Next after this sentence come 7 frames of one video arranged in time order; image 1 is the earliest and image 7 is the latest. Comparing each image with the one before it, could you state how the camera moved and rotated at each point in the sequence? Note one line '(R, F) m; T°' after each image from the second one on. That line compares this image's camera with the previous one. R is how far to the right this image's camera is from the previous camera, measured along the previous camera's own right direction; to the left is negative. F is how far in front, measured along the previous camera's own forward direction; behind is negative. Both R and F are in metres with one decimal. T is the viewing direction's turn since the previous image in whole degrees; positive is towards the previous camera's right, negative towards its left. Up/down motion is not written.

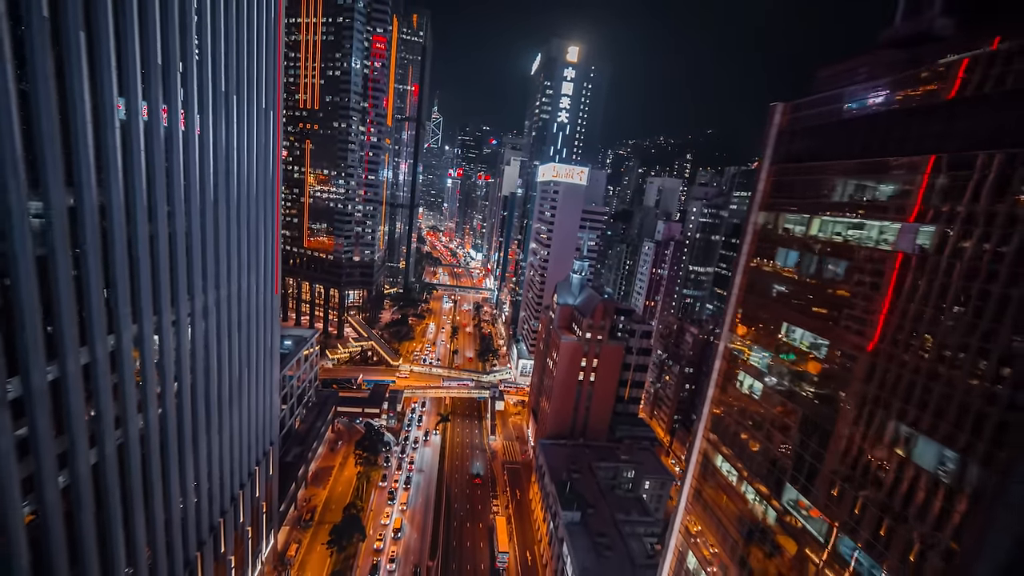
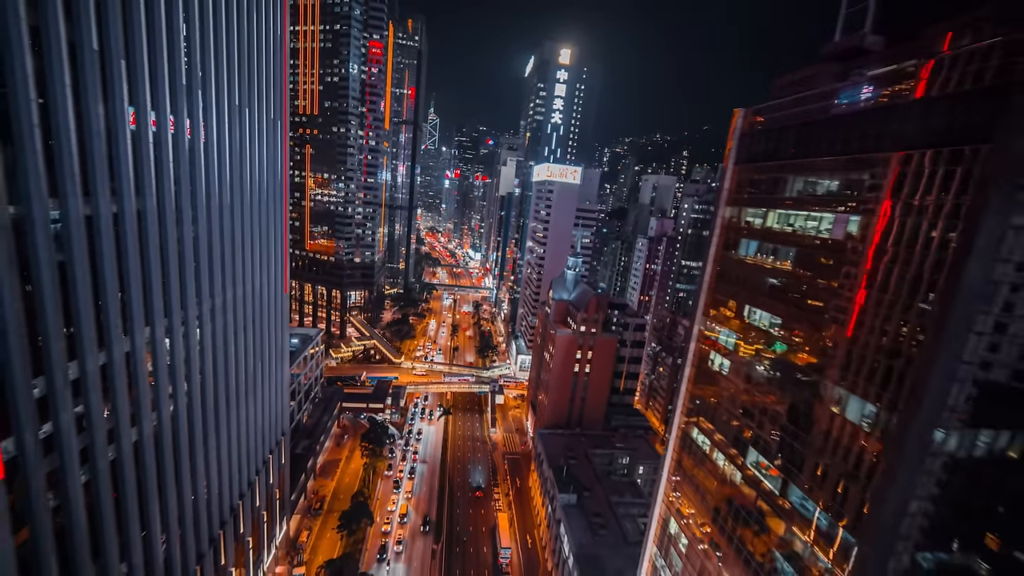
(+0.4, -2.5) m; 0°
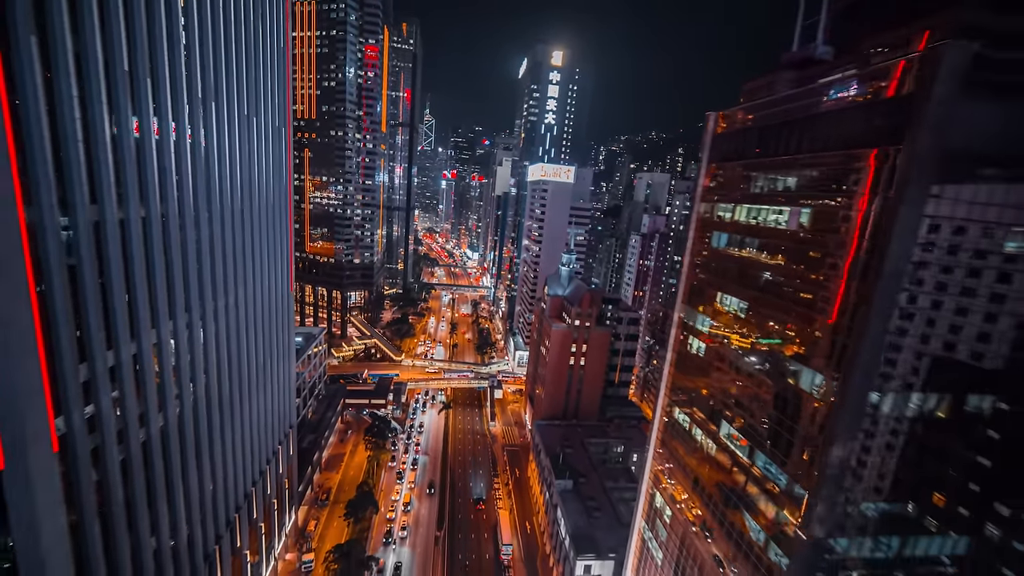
(+0.4, -2.1) m; 0°
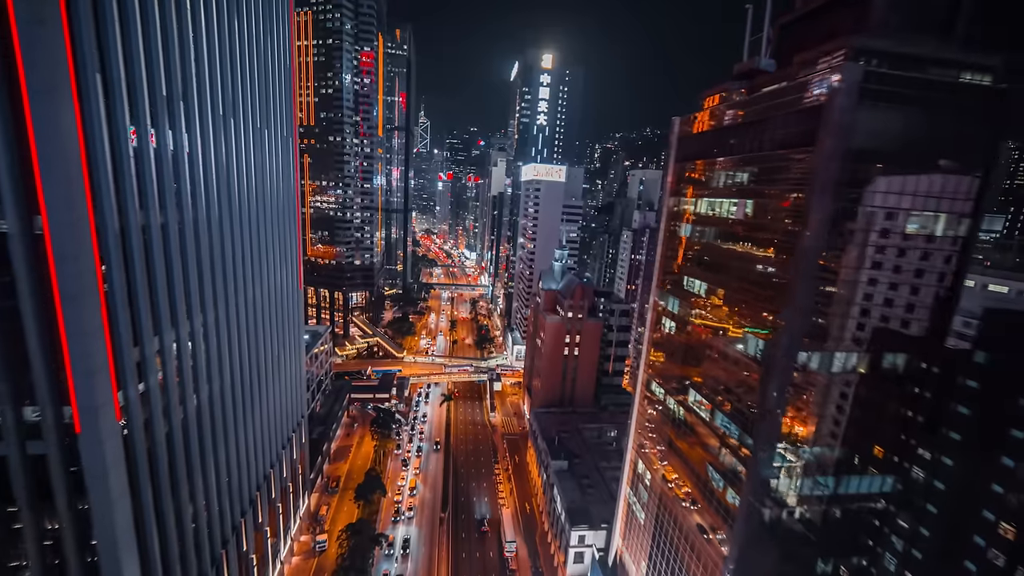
(+0.6, -3.2) m; 0°
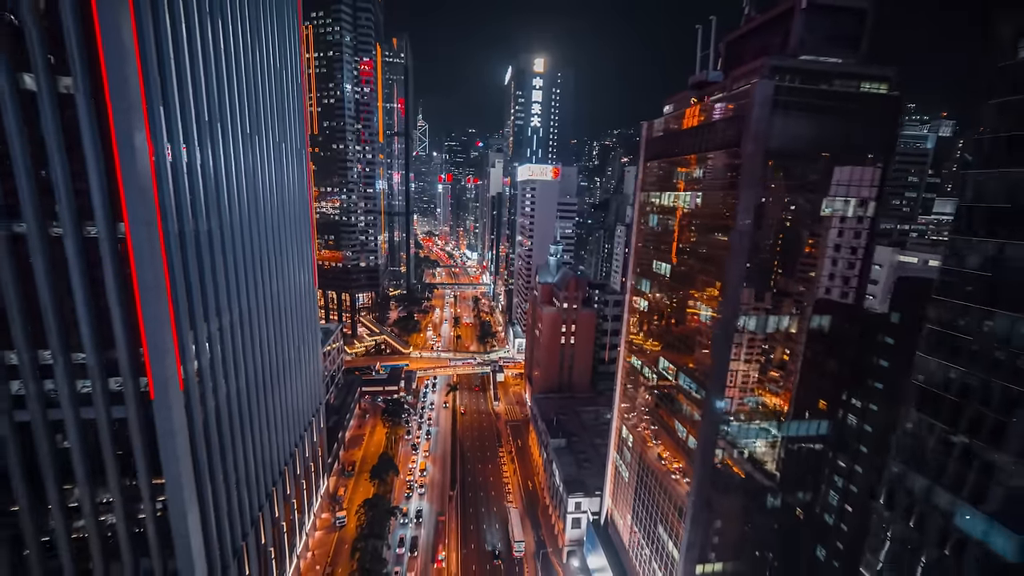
(+0.8, -4.3) m; 0°
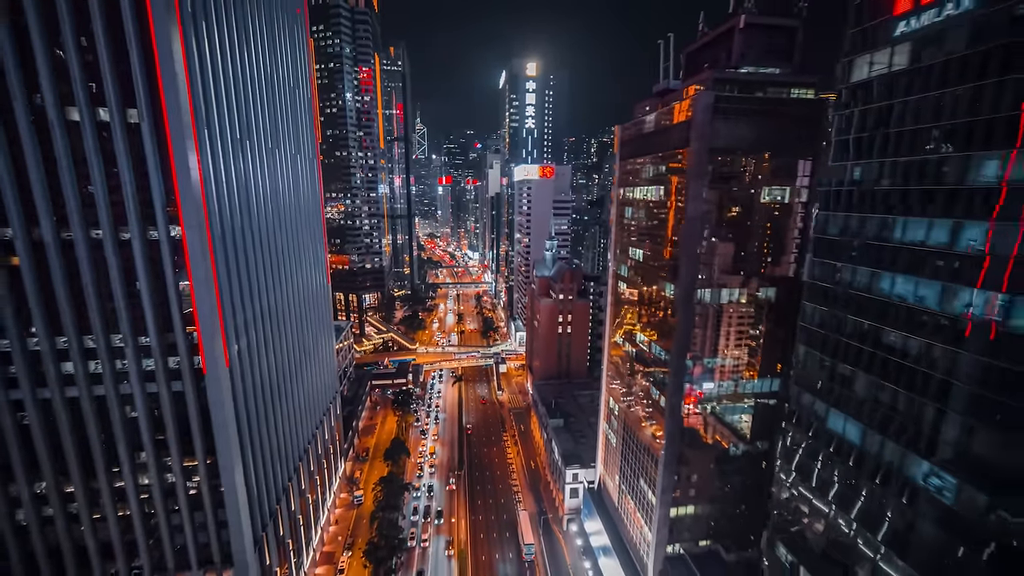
(+0.8, -4.4) m; 0°
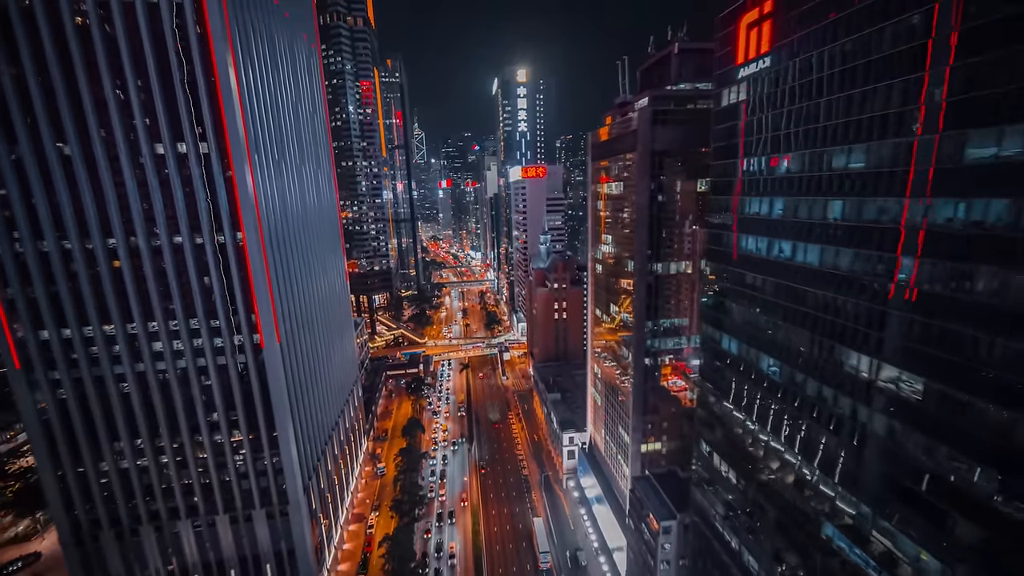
(+1.1, -7.2) m; -1°
